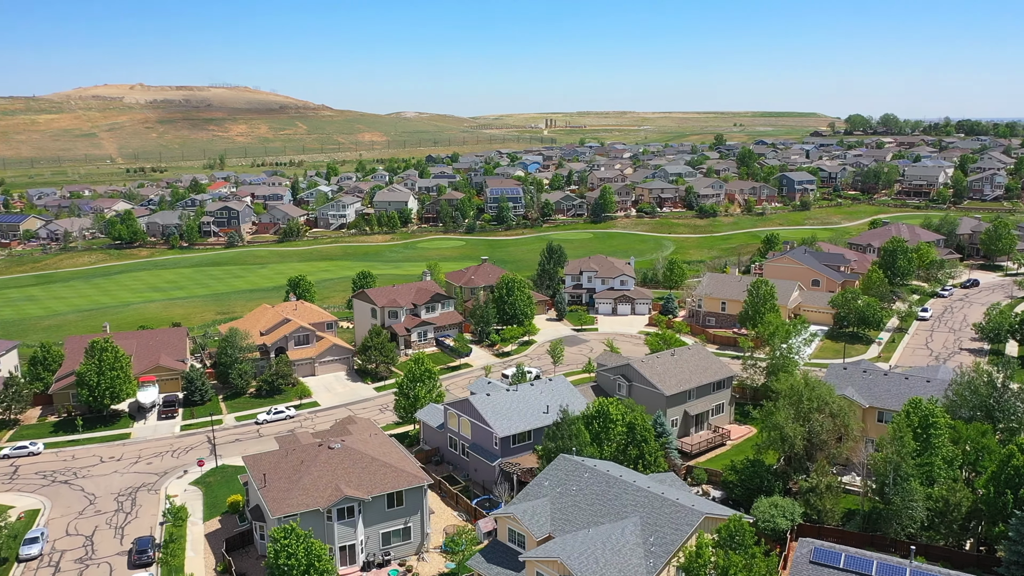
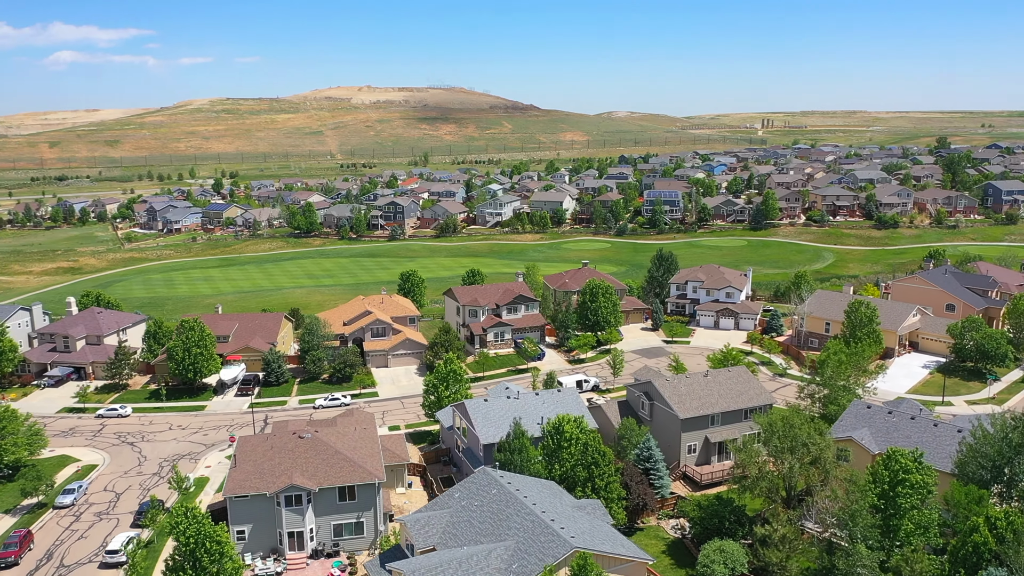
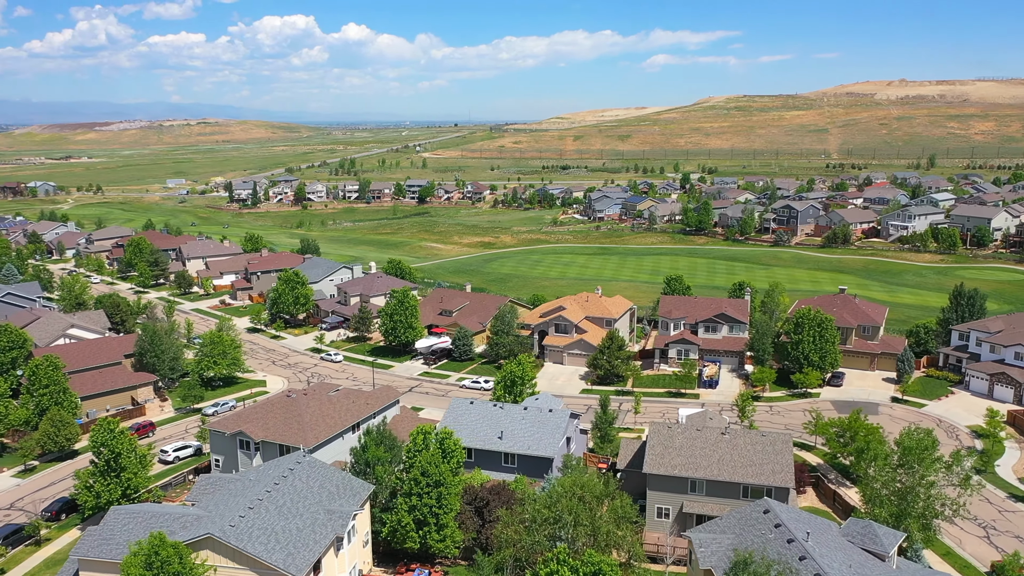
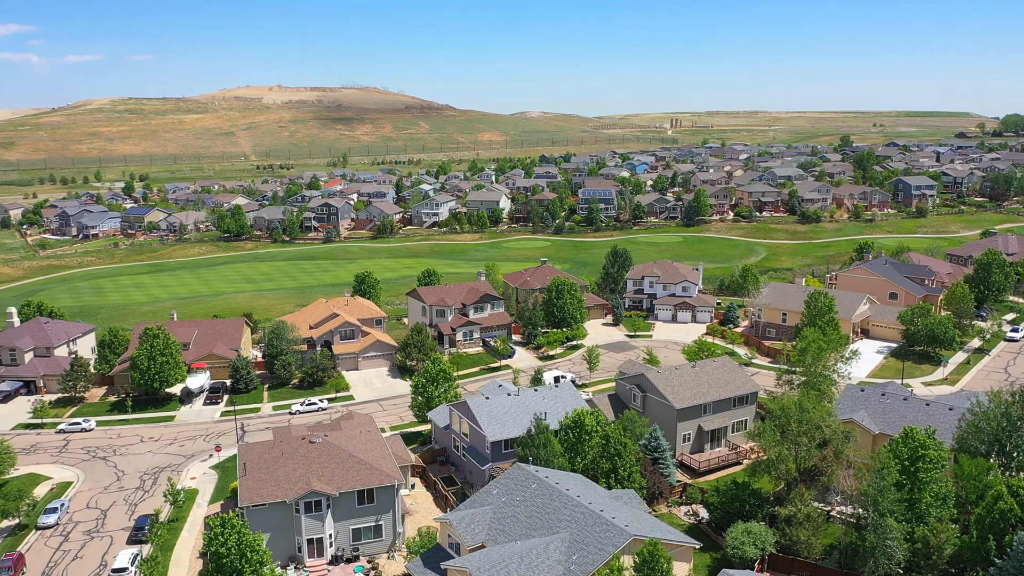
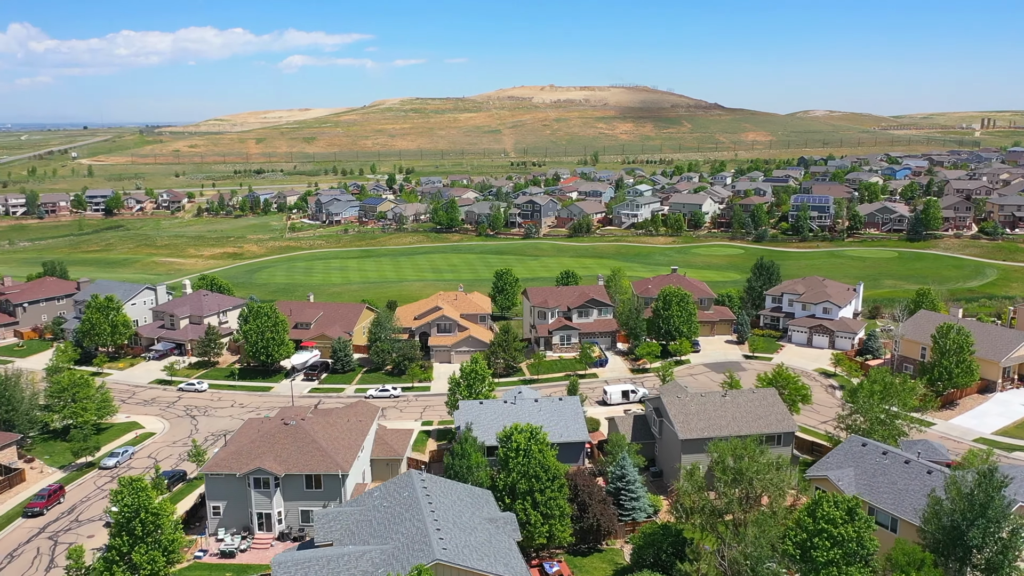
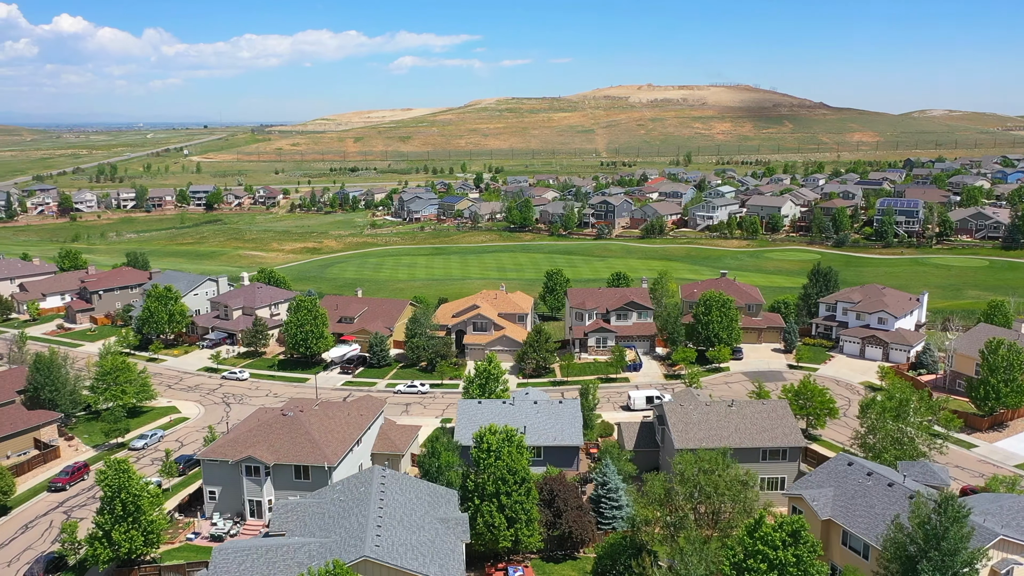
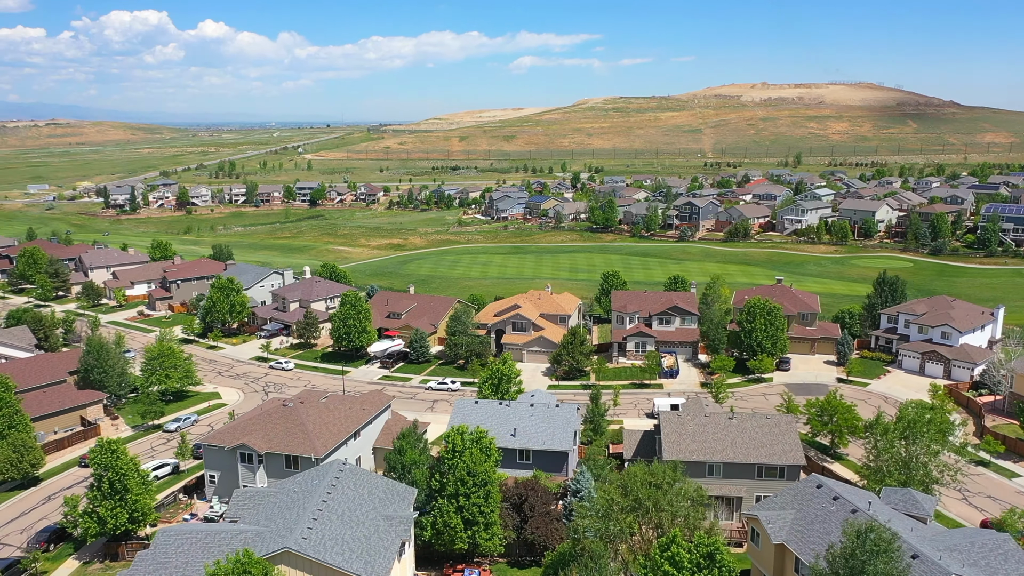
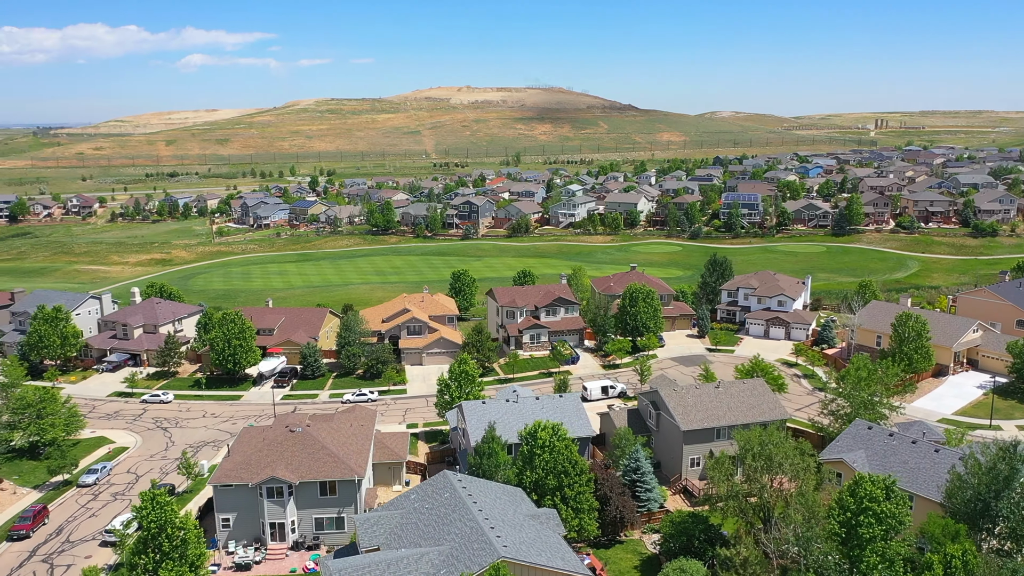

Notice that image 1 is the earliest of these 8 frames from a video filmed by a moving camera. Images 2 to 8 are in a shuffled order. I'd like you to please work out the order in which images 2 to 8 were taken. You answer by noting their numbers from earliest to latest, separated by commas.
4, 2, 8, 5, 6, 7, 3
